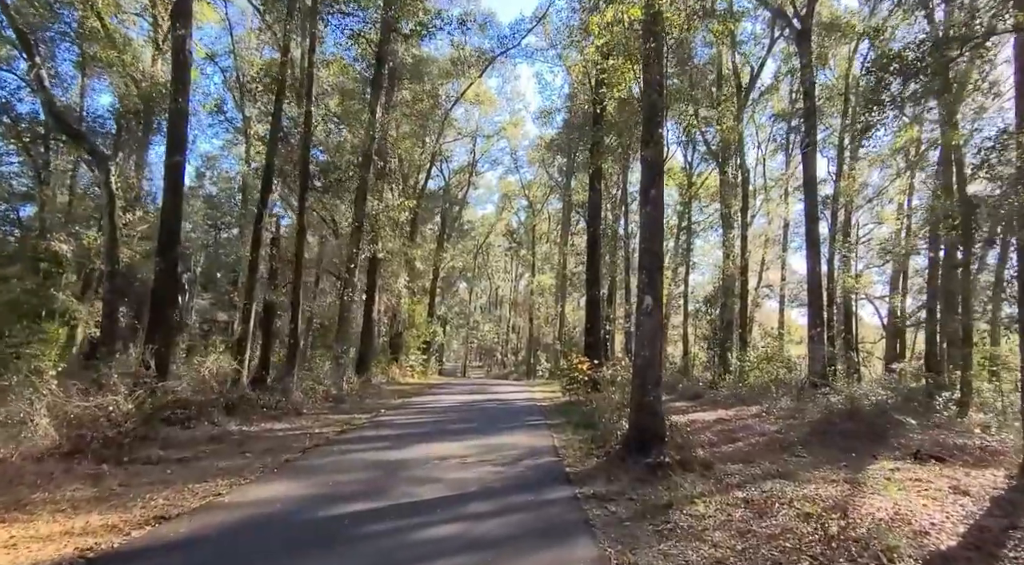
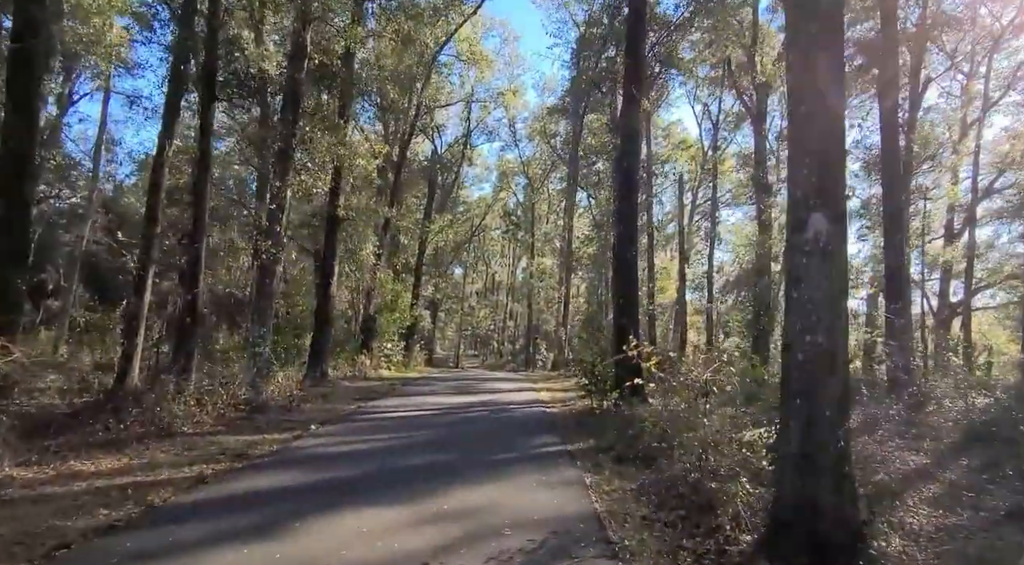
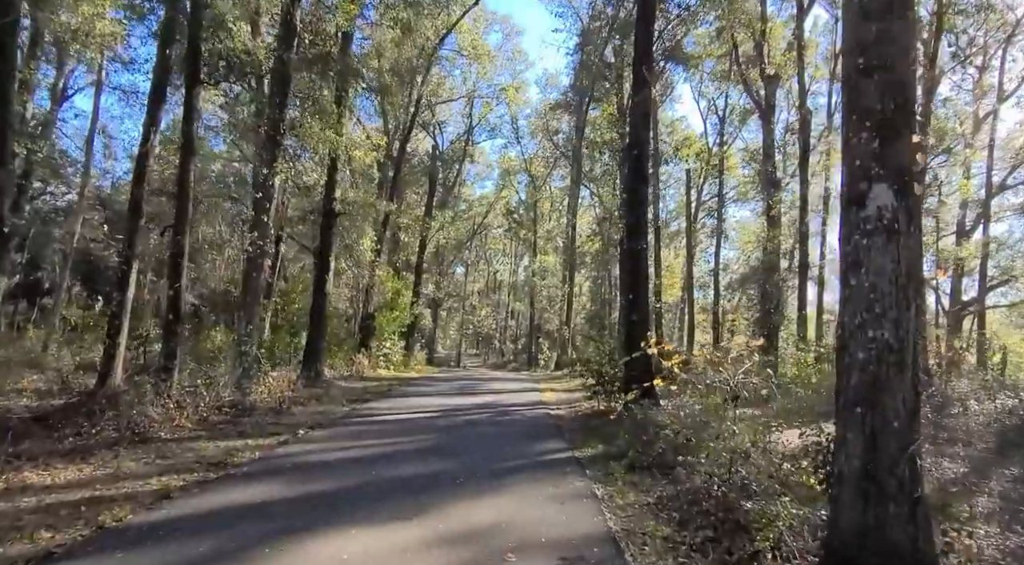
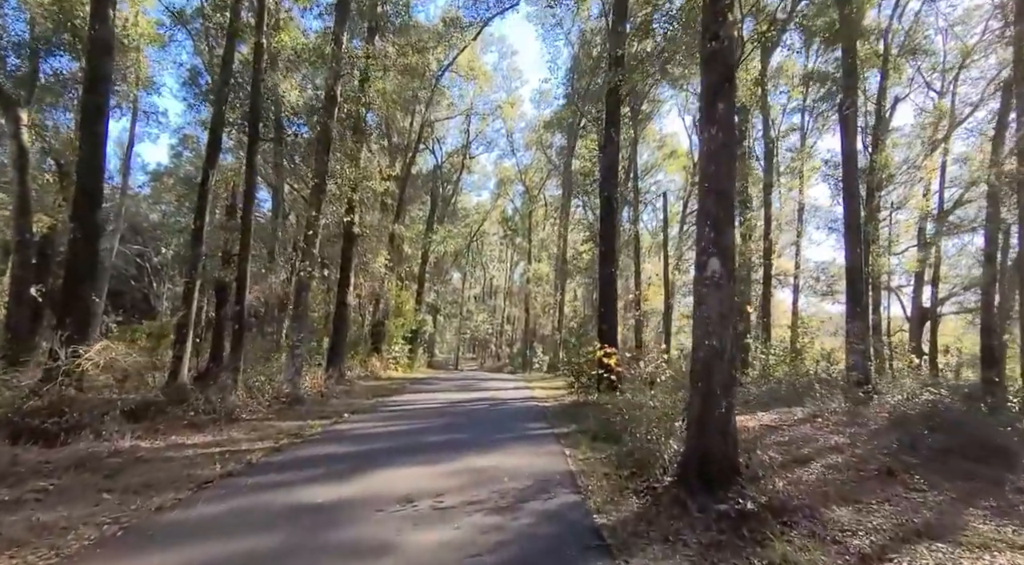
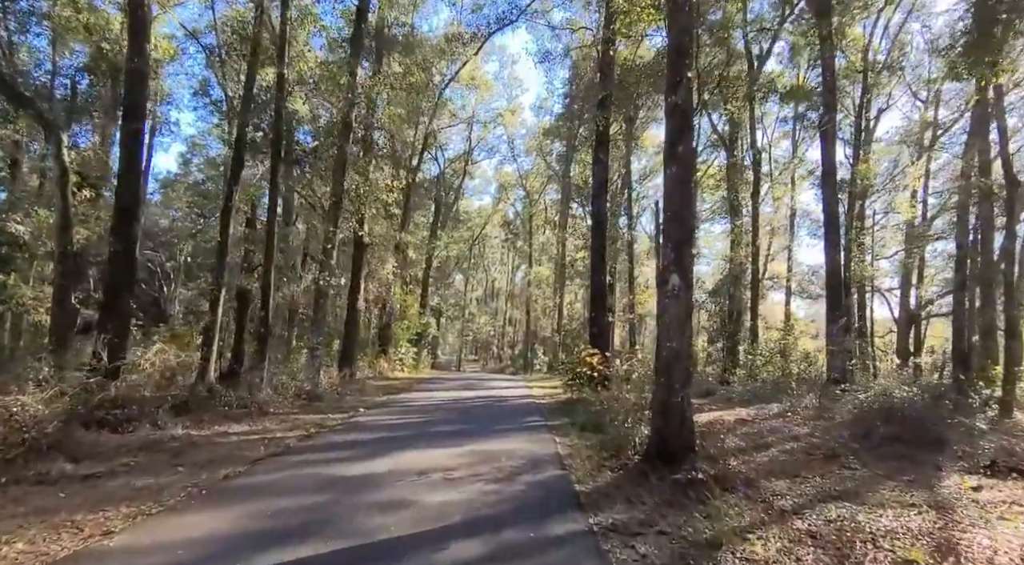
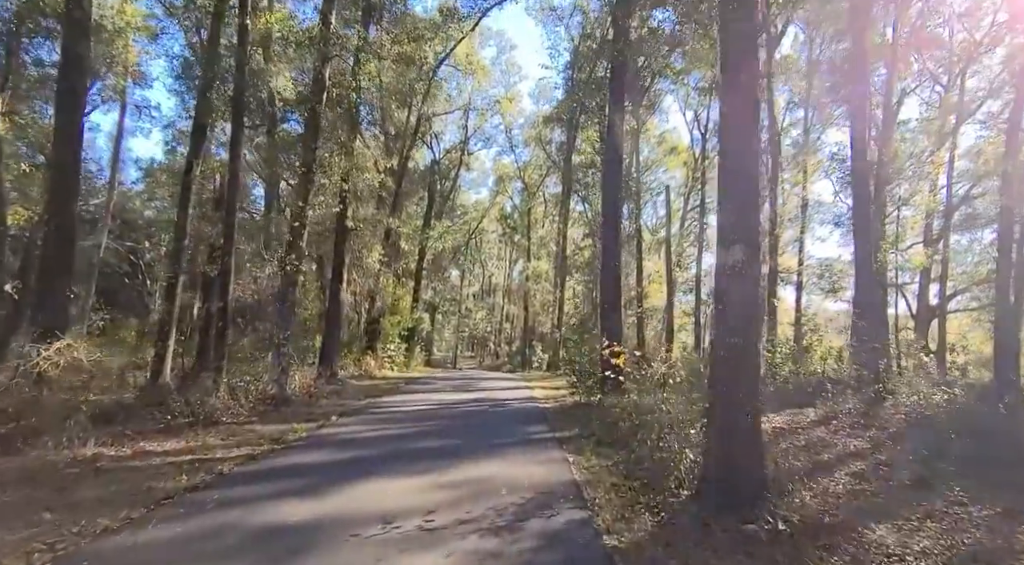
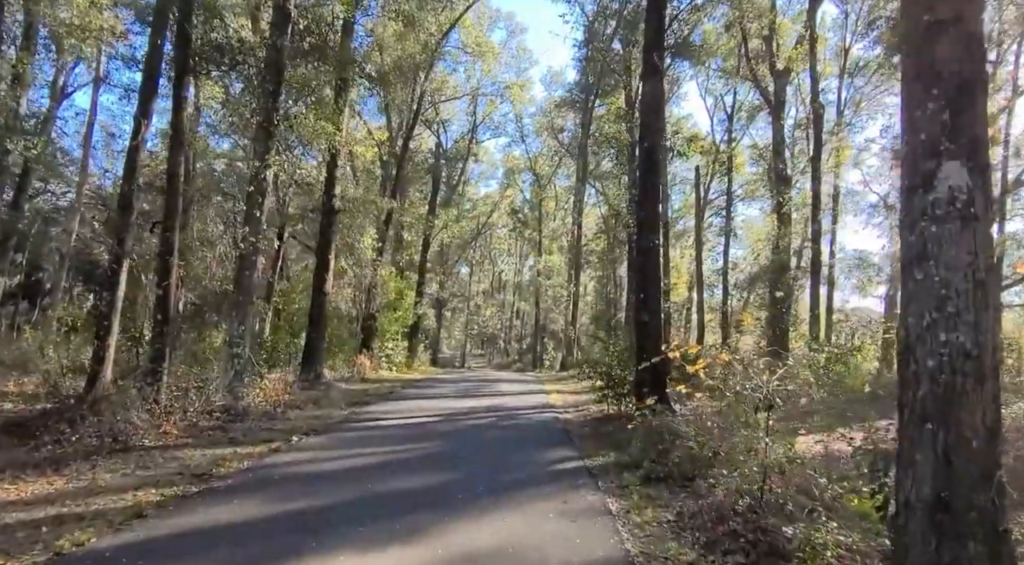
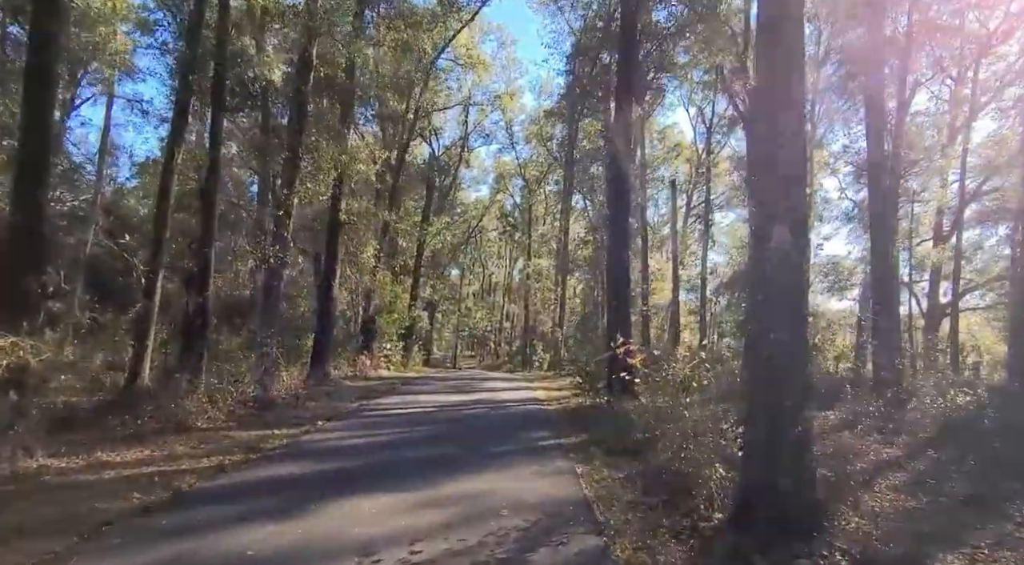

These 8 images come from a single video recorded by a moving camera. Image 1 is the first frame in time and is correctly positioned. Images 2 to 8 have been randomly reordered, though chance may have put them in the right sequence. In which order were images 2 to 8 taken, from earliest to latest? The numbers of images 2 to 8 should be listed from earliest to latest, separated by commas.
5, 4, 6, 8, 2, 3, 7
